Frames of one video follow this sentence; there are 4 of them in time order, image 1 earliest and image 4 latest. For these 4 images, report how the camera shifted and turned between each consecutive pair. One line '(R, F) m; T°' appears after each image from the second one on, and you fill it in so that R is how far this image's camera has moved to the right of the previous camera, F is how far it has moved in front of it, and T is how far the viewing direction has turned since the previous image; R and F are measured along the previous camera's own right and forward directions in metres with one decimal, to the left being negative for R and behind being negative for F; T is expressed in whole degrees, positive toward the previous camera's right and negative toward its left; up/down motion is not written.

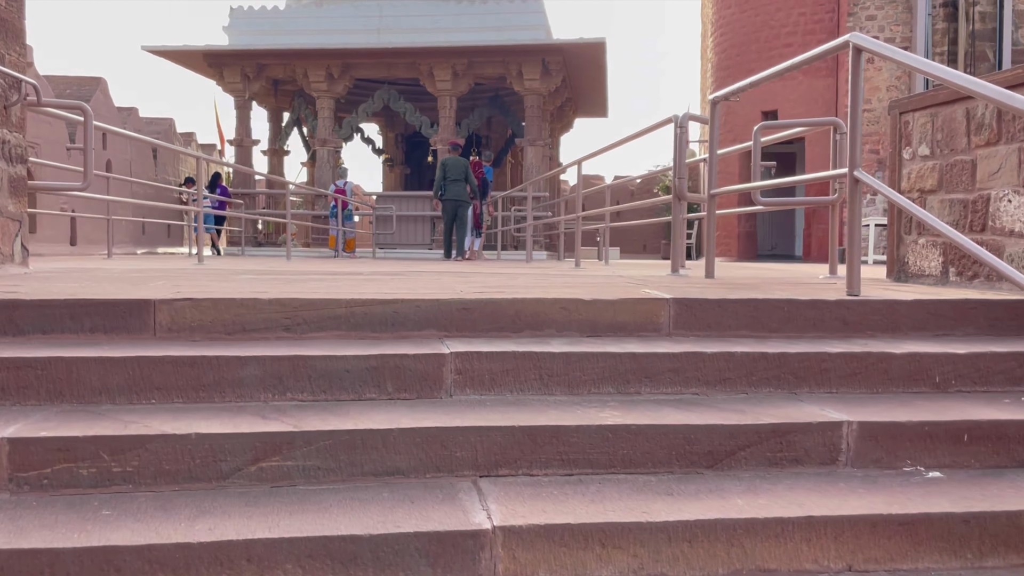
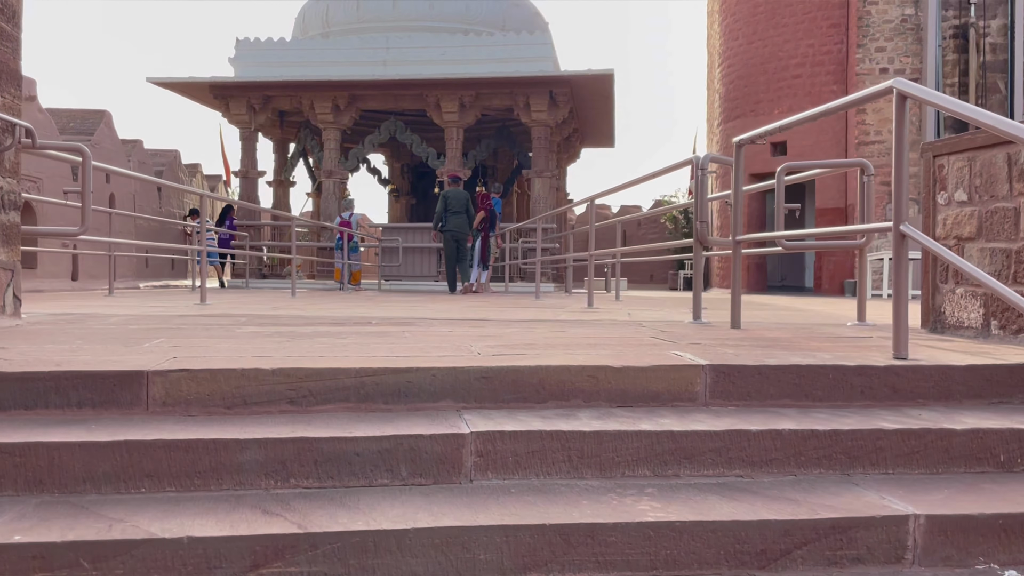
(-0.1, +0.2) m; 0°
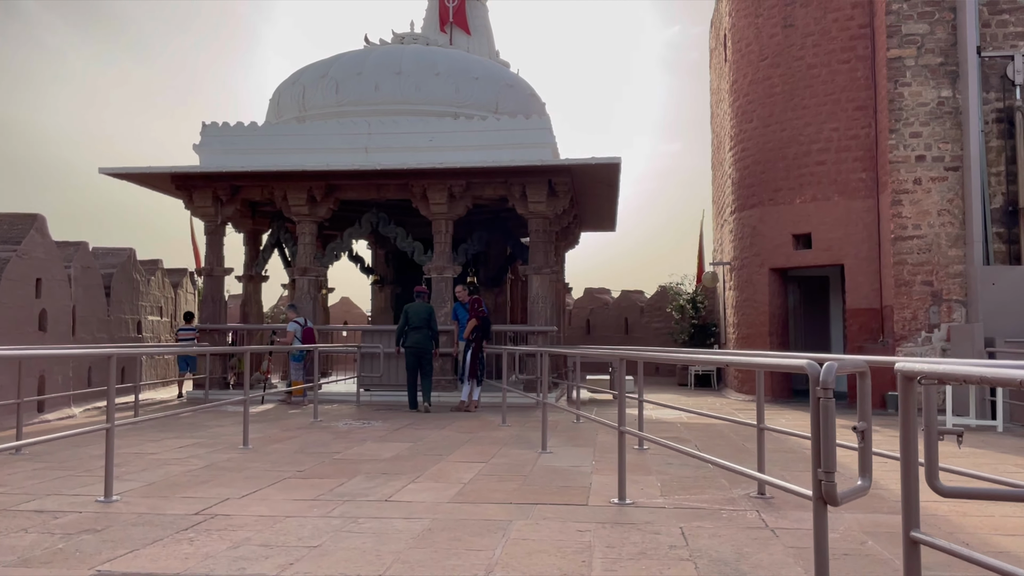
(-0.1, +1.5) m; +1°
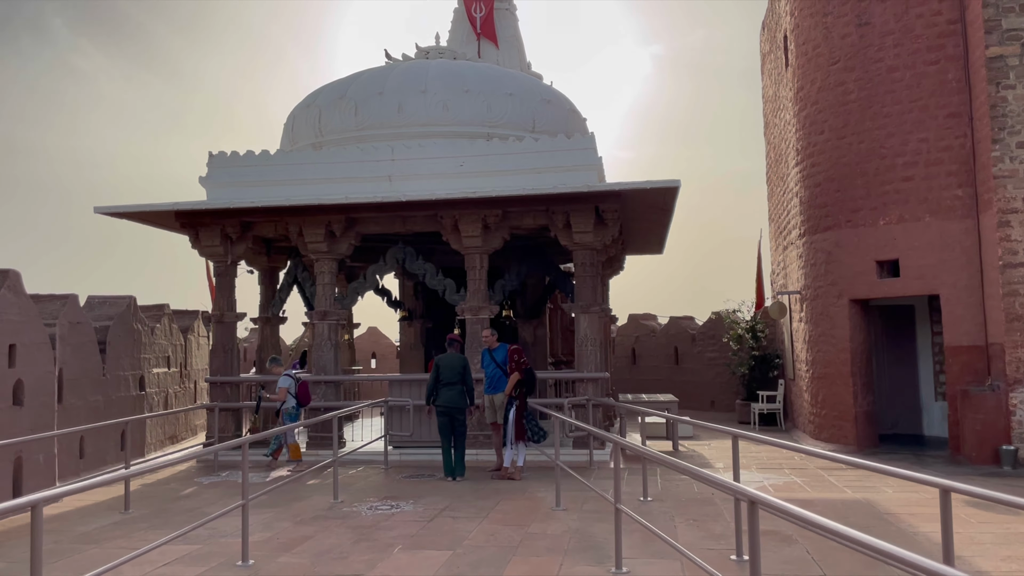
(-0.2, +1.4) m; -2°
